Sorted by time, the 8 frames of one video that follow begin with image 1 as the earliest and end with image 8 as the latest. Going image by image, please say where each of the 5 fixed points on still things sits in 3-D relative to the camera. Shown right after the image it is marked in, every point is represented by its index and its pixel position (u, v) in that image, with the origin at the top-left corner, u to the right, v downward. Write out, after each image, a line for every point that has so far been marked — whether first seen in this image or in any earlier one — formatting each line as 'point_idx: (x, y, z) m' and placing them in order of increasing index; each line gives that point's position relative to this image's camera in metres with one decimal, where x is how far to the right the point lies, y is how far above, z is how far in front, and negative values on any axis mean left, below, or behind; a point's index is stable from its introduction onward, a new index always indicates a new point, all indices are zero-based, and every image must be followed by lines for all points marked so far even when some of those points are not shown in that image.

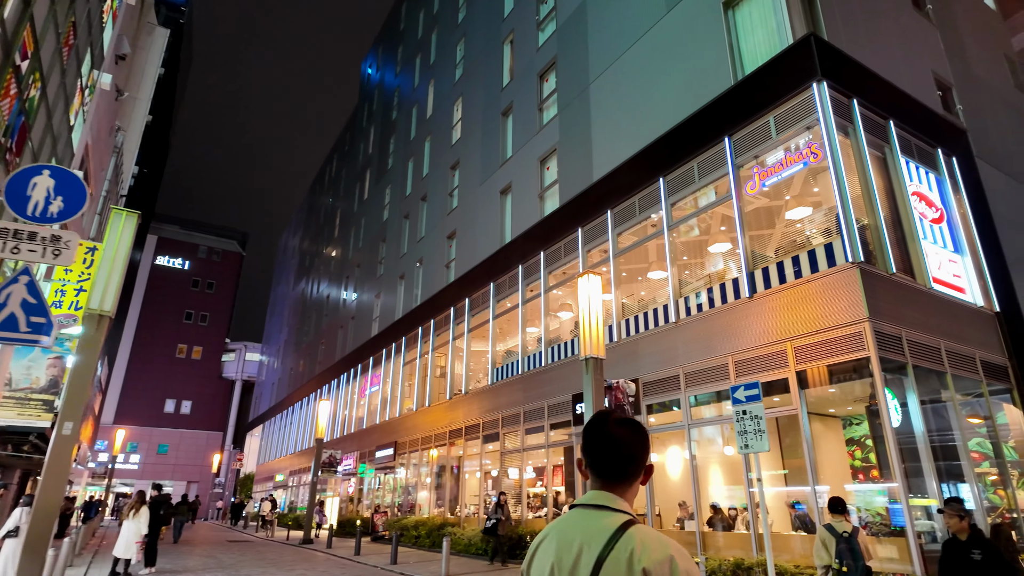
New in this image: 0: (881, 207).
0: (+5.9, +1.3, +9.4) m
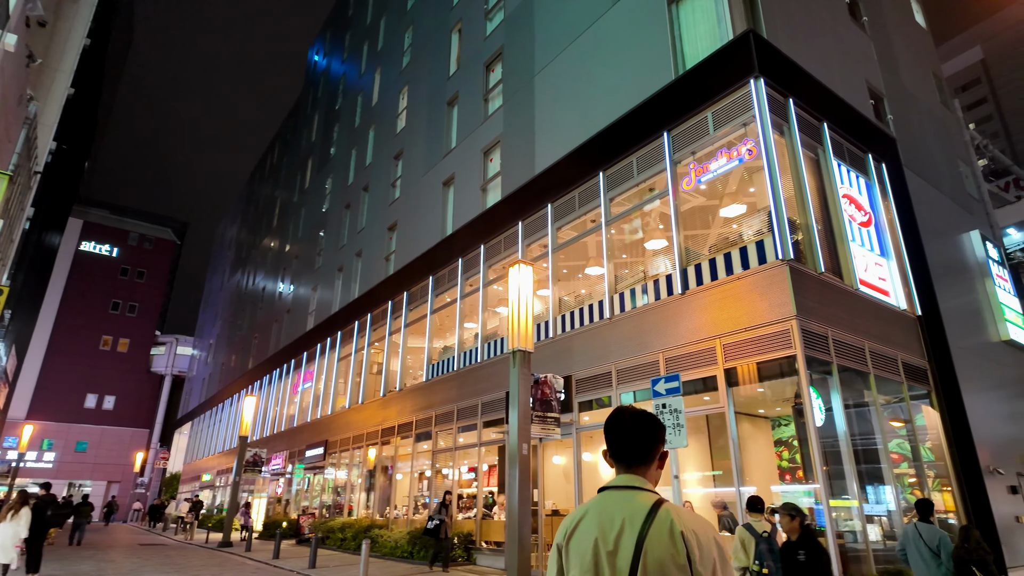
0: (+4.8, +1.3, +9.4) m
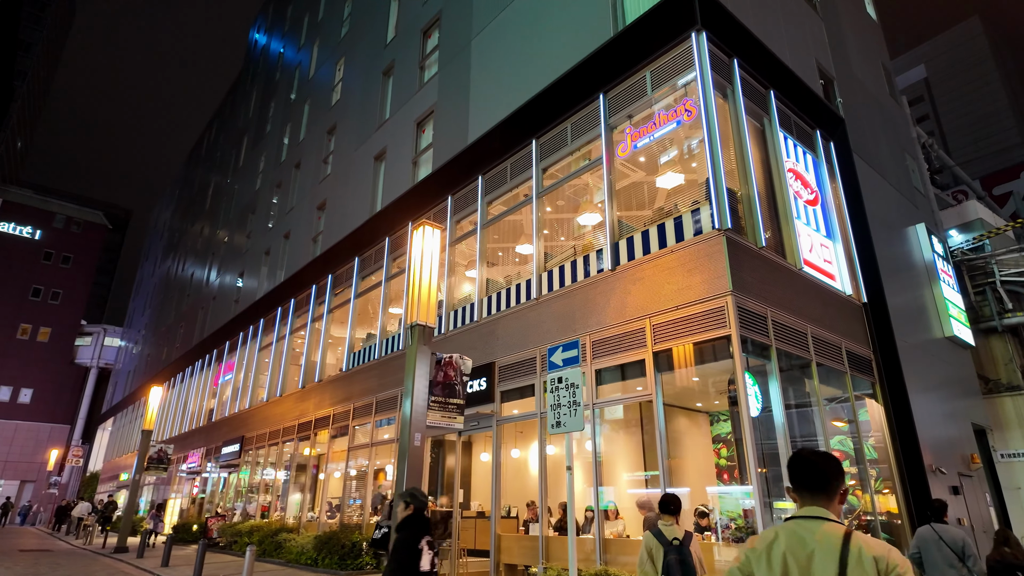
0: (+3.5, +1.6, +8.6) m
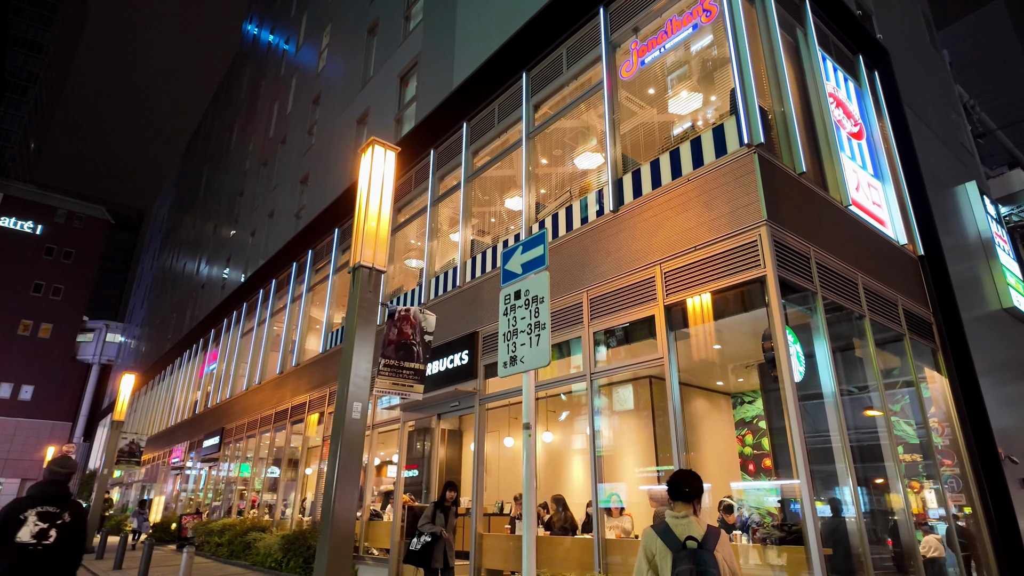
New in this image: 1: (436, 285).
0: (+3.3, +2.3, +6.9) m
1: (-1.3, +0.1, +10.4) m
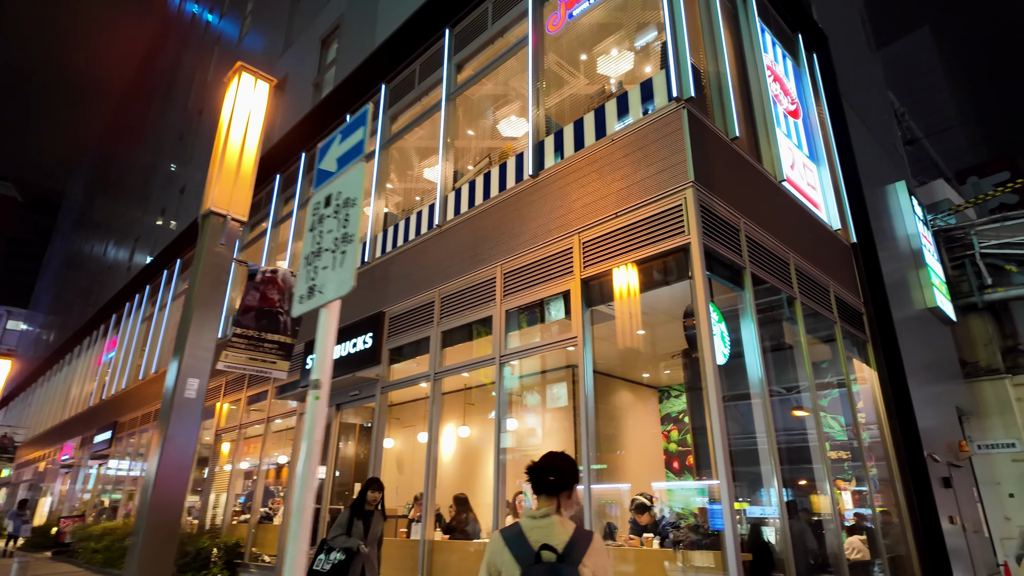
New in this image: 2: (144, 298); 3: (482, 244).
0: (+2.3, +2.5, +6.4) m
1: (-2.7, +0.4, +9.4) m
2: (-11.3, -0.3, +18.3) m
3: (-0.3, +0.5, +6.9) m
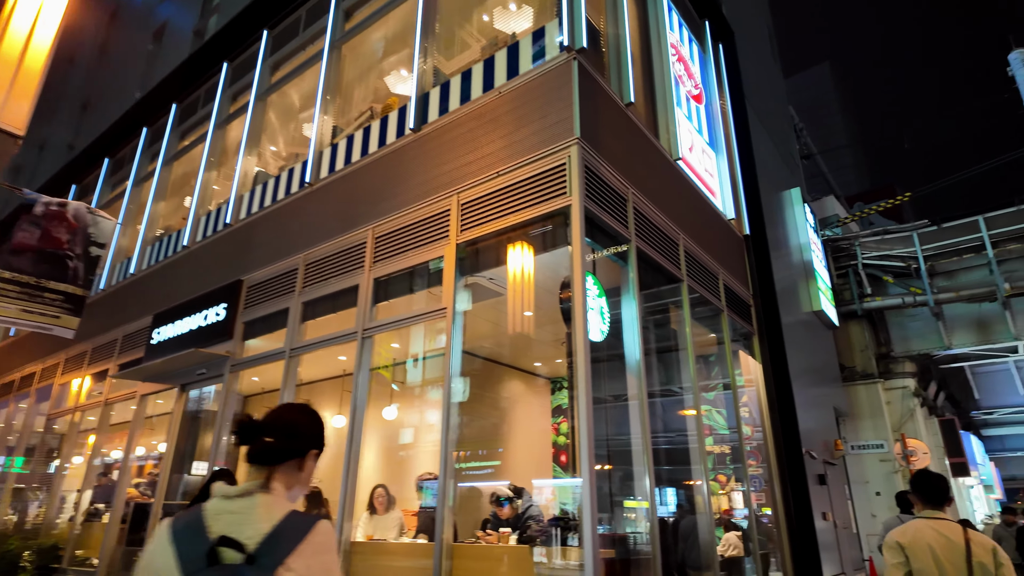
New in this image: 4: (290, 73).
0: (+1.2, +2.7, +6.0) m
1: (-4.3, +0.9, +8.3) m
2: (-14.1, +0.6, +15.9) m
3: (-1.6, +0.8, +6.1) m
4: (-3.1, +3.0, +8.2) m
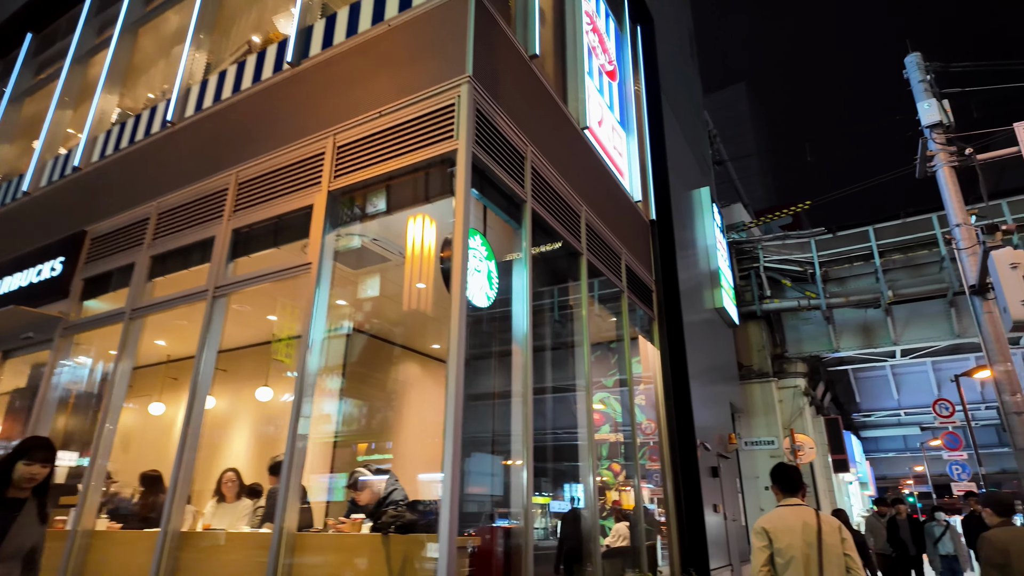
0: (+0.3, +3.0, +5.6) m
1: (-5.5, +1.4, +7.1) m
2: (-16.3, +1.7, +13.4) m
3: (-2.6, +1.2, +5.3) m
4: (-4.2, +3.4, +7.2) m
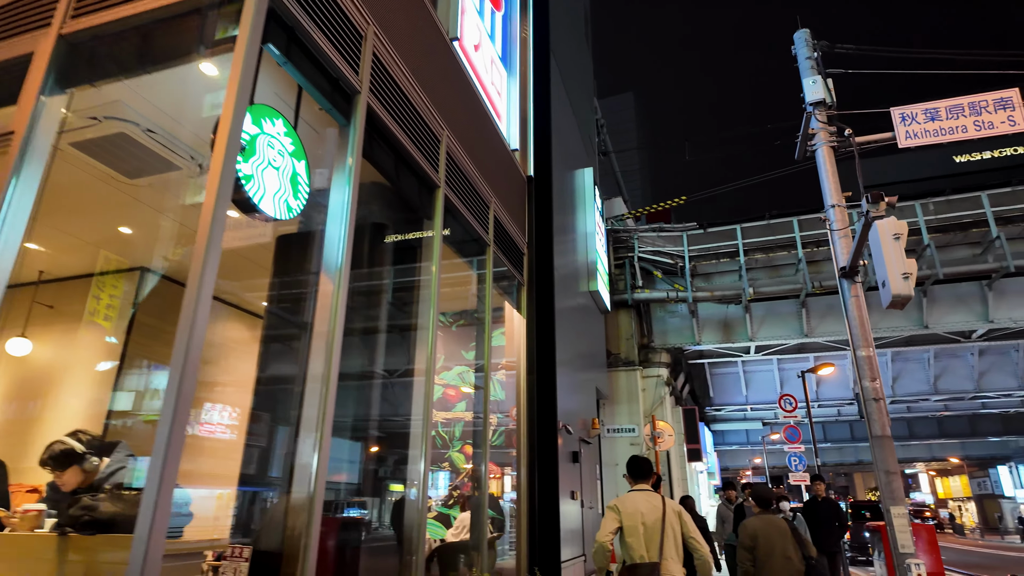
0: (-0.8, +3.4, +4.5) m
1: (-6.8, +2.3, +4.9) m
2: (-18.6, +3.5, +8.9) m
3: (-3.6, +1.9, +3.7) m
4: (-5.4, +4.3, +5.2) m
